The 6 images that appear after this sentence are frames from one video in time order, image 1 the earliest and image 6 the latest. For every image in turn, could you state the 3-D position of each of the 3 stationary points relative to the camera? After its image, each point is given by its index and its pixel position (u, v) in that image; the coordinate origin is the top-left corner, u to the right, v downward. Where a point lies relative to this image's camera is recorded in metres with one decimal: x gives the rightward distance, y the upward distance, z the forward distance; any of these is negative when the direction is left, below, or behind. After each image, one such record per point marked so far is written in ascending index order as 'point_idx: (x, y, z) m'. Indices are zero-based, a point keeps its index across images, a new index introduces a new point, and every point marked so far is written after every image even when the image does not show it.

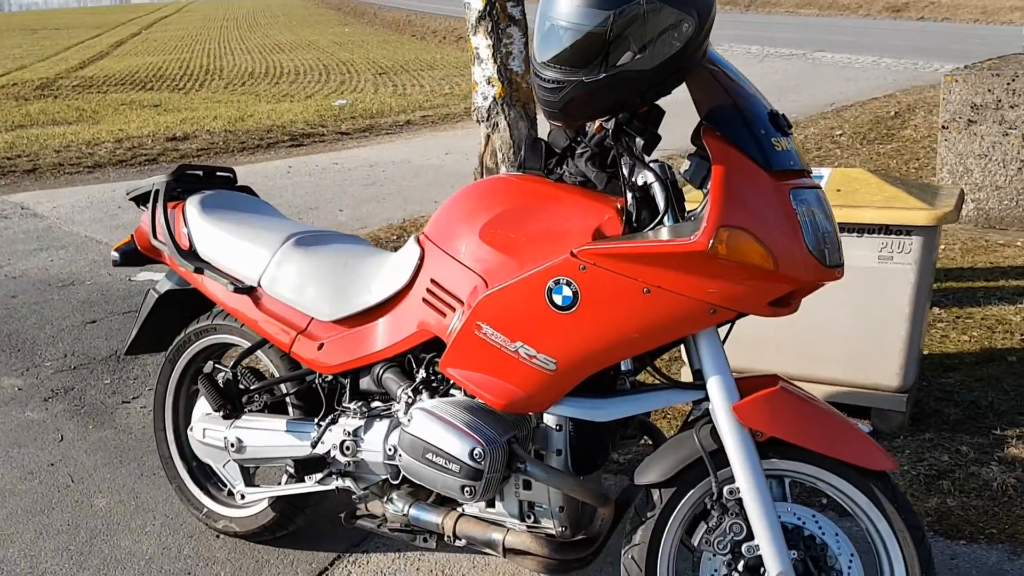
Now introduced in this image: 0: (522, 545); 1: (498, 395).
0: (0.0, -0.7, +2.6) m
1: (0.0, -0.3, +2.5) m
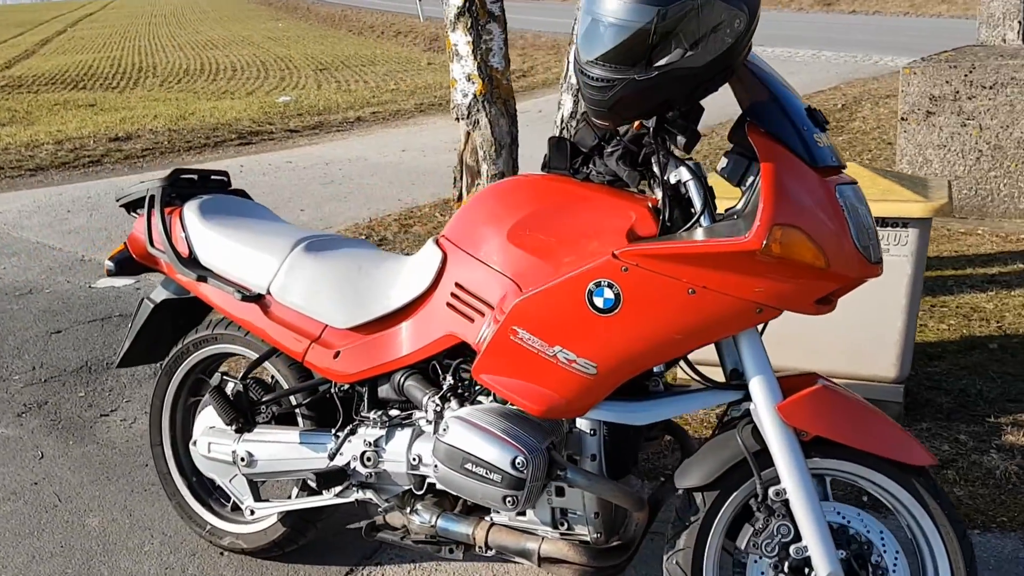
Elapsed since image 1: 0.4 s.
0: (+0.1, -0.7, +2.6) m
1: (+0.1, -0.3, +2.4) m
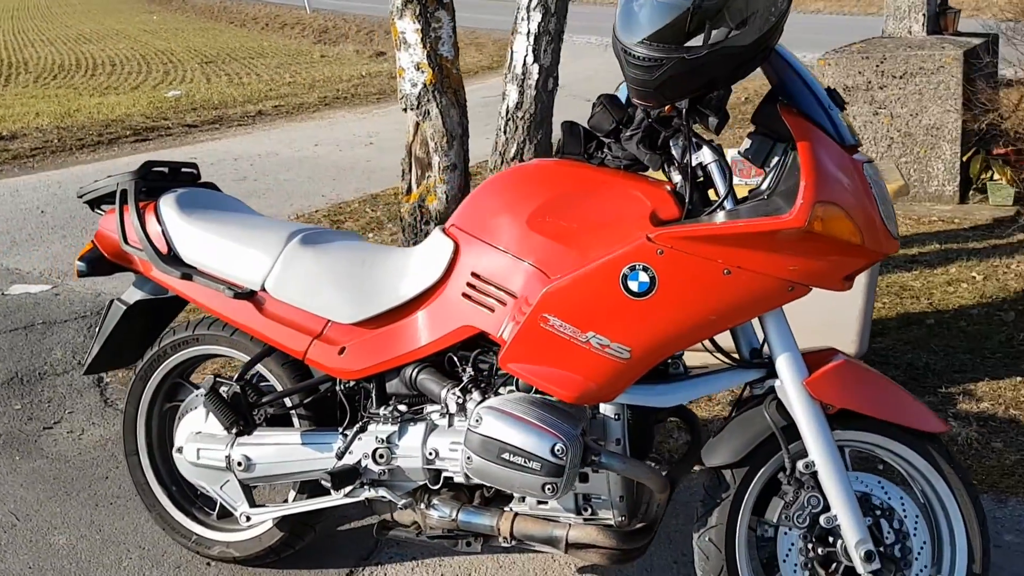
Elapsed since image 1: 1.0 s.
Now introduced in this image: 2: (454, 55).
0: (+0.2, -0.7, +2.6) m
1: (+0.1, -0.3, +2.4) m
2: (-0.4, +1.4, +5.5) m
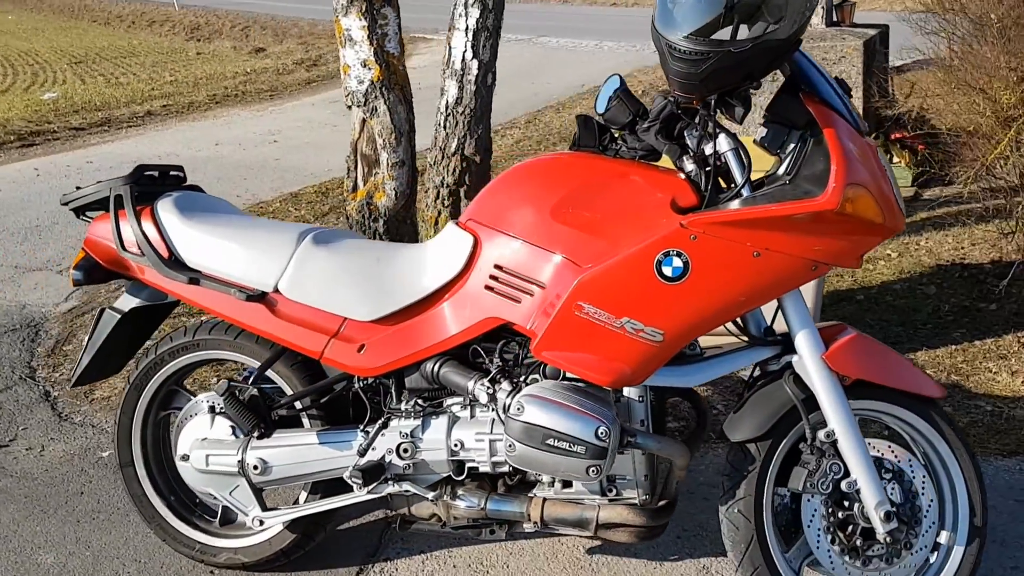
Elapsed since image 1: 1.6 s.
0: (+0.3, -0.7, +2.7) m
1: (+0.2, -0.2, +2.5) m
2: (-0.7, +1.4, +5.5) m
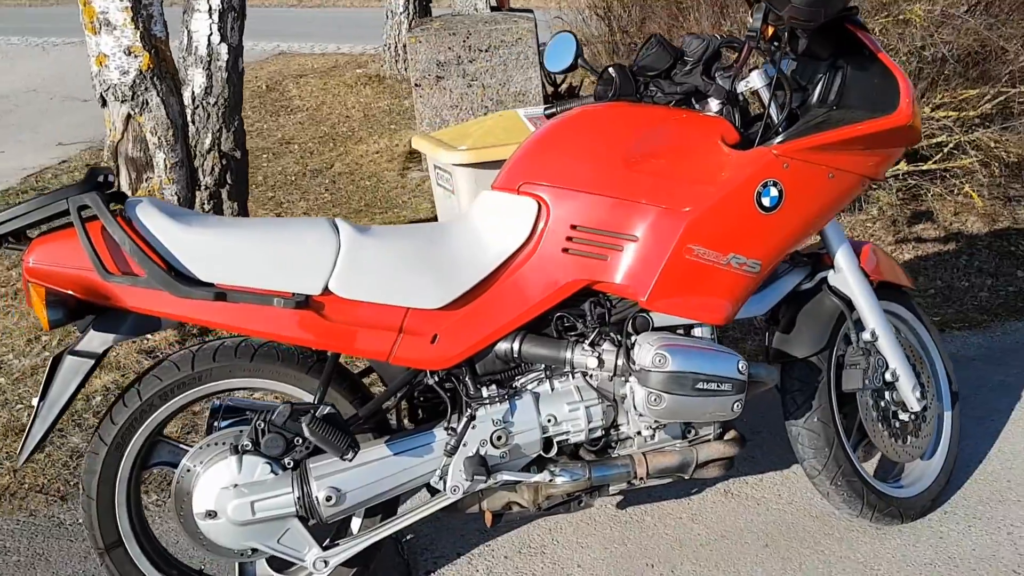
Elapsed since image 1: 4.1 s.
0: (+0.6, -0.5, +2.7) m
1: (+0.5, -0.1, +2.5) m
2: (-1.8, +1.3, +4.8) m
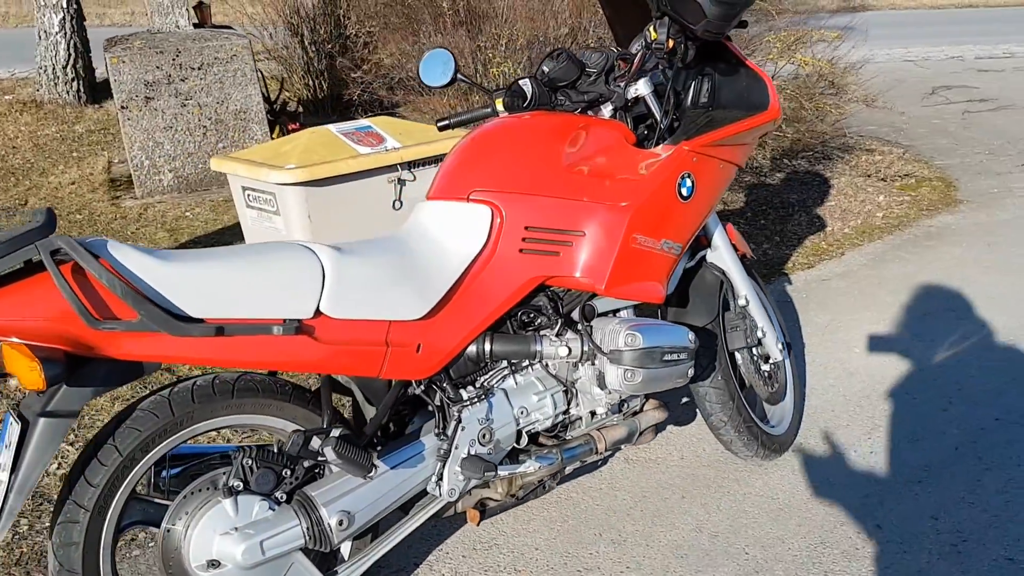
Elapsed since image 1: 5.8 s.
0: (+0.5, -0.4, +3.1) m
1: (+0.4, 0.0, +2.8) m
2: (-2.7, +1.0, +4.2) m
